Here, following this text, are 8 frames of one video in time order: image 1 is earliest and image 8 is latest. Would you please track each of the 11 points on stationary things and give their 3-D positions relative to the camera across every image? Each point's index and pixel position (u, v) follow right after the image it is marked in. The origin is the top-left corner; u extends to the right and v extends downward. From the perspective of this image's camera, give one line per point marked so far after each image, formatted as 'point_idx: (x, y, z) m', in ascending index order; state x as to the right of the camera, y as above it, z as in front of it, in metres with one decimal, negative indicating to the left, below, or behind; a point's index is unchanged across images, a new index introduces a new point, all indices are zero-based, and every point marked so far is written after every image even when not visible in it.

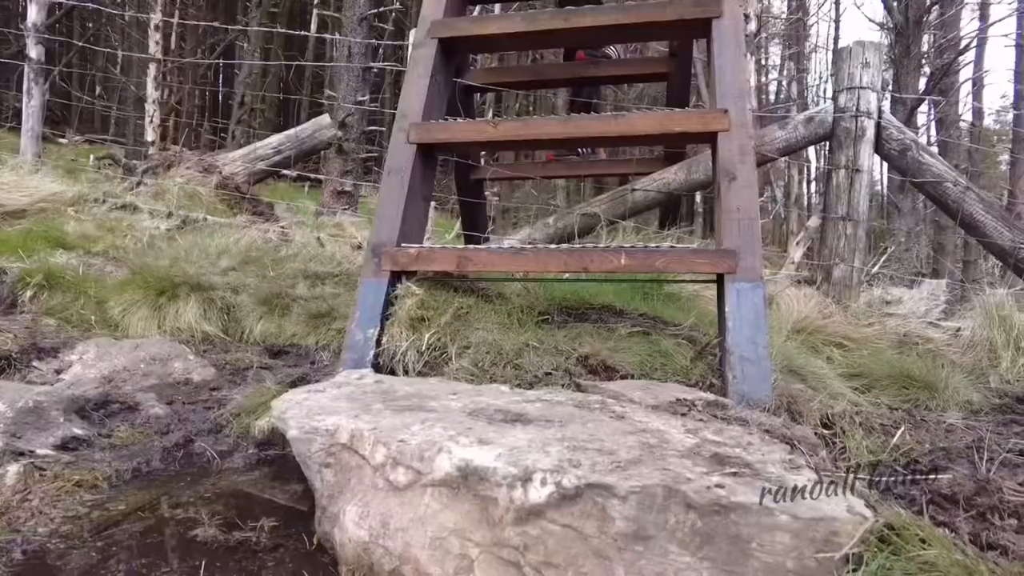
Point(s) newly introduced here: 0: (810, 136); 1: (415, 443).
0: (+1.6, +0.8, +3.7) m
1: (-0.2, -0.3, +1.4) m
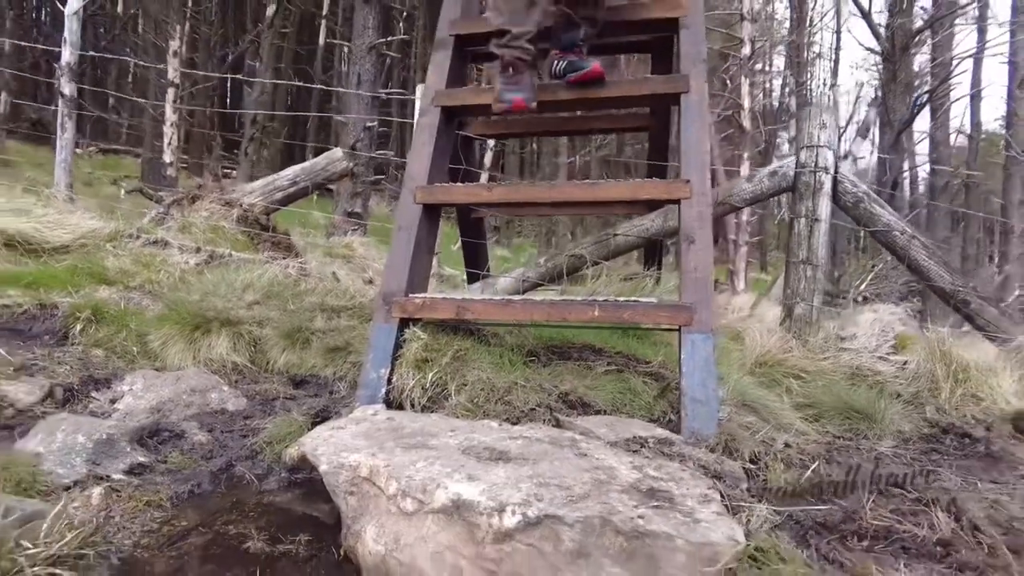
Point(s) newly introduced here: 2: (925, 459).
0: (+1.6, +0.6, +4.1) m
1: (-0.3, -0.5, +1.8) m
2: (+1.7, -0.7, +2.8) m
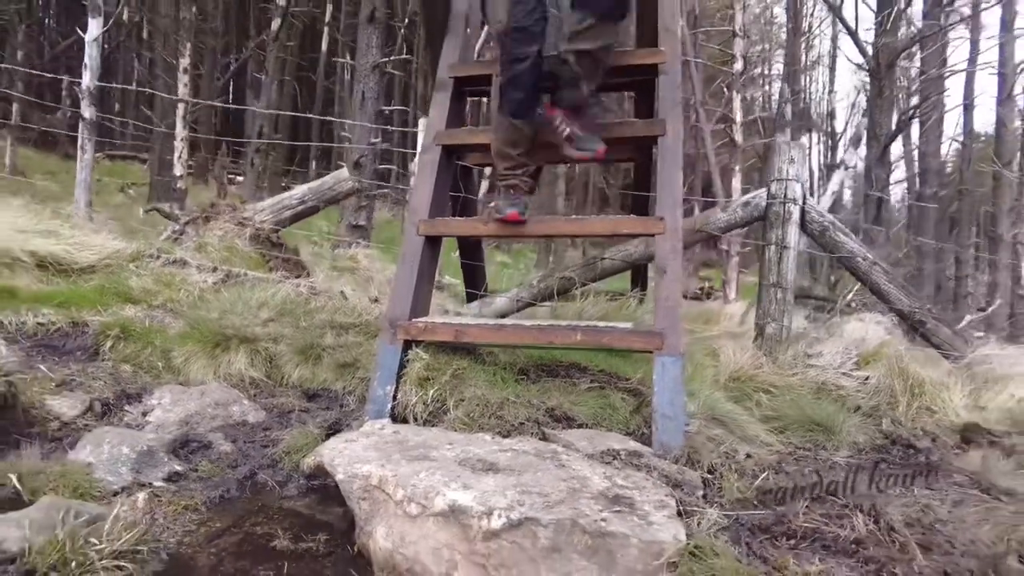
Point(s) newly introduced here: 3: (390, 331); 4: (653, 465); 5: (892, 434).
0: (+1.6, +0.5, +4.5) m
1: (-0.3, -0.6, +2.2) m
2: (+1.7, -0.9, +3.2) m
3: (-0.6, -0.2, +3.4) m
4: (+0.5, -0.7, +2.5) m
5: (+2.1, -0.8, +3.7) m
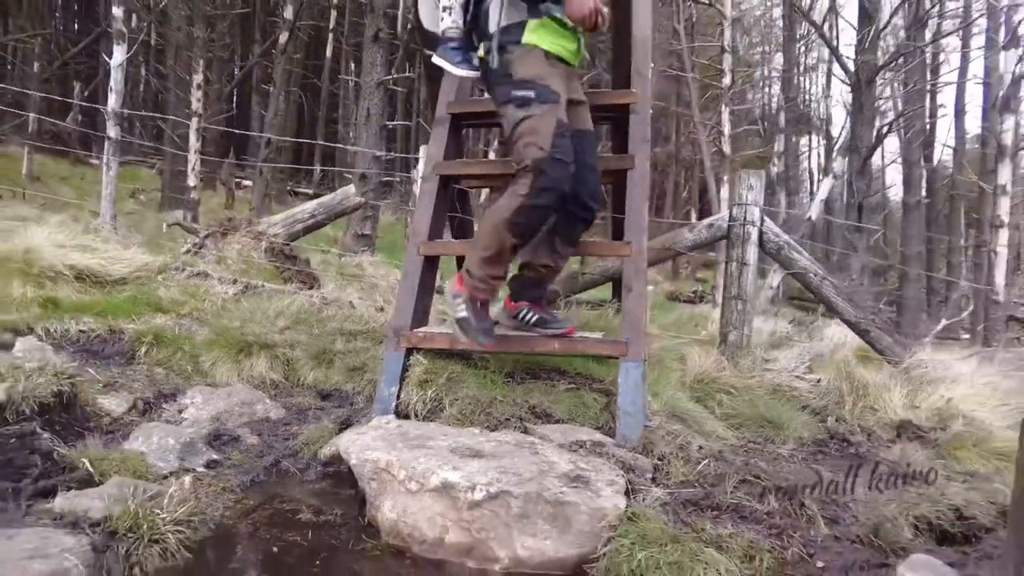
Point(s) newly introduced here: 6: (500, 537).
0: (+1.5, +0.4, +5.0) m
1: (-0.4, -0.7, +2.7) m
2: (+1.6, -0.9, +3.7) m
3: (-0.7, -0.3, +3.9) m
4: (+0.5, -0.8, +3.1) m
5: (+2.0, -0.9, +4.2) m
6: (0.0, -0.9, +2.5) m
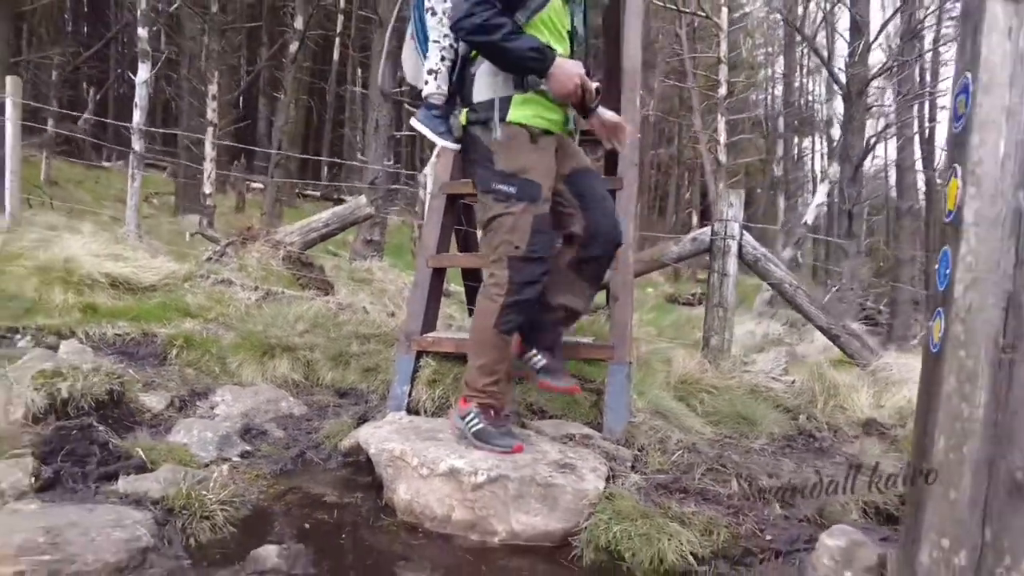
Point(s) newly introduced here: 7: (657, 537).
0: (+1.5, +0.3, +5.4) m
1: (-0.4, -0.8, +3.1) m
2: (+1.6, -1.0, +4.1) m
3: (-0.7, -0.4, +4.4) m
4: (+0.5, -0.8, +3.5) m
5: (+2.0, -1.0, +4.6) m
6: (-0.1, -1.0, +2.9) m
7: (+0.6, -1.0, +2.7) m
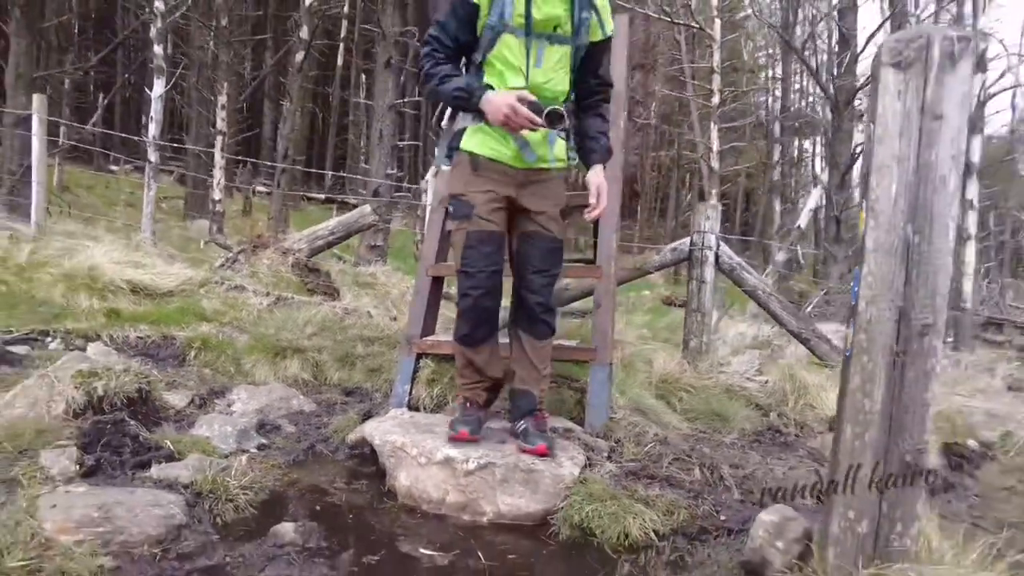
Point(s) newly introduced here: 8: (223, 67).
0: (+1.4, +0.3, +5.8) m
1: (-0.5, -0.8, +3.5) m
2: (+1.6, -1.1, +4.5) m
3: (-0.8, -0.4, +4.8) m
4: (+0.4, -0.9, +3.9) m
5: (+2.0, -1.0, +5.0) m
6: (-0.1, -1.0, +3.3) m
7: (+0.5, -1.1, +3.1) m
8: (-5.9, +4.5, +13.5) m
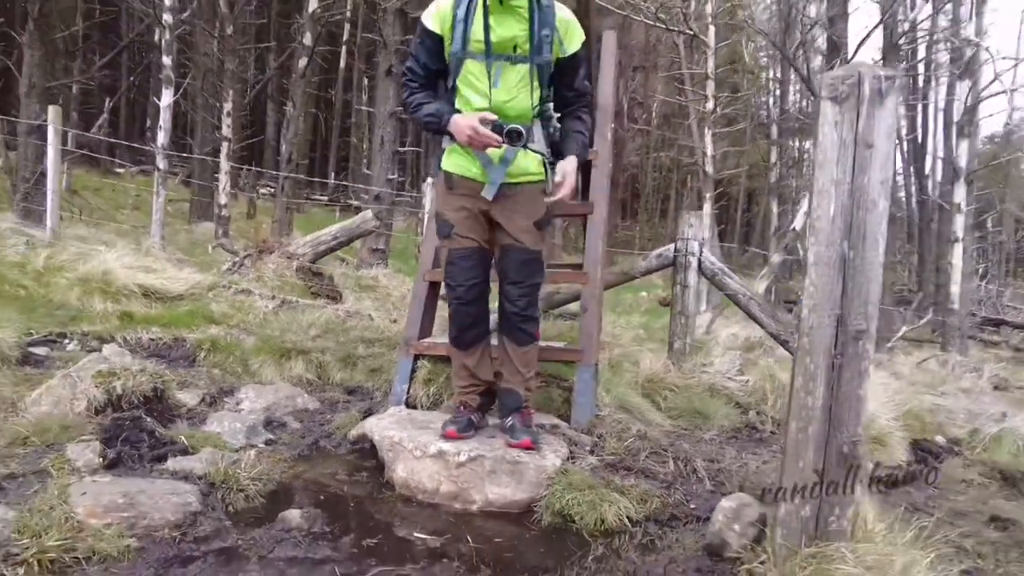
0: (+1.4, +0.2, +6.1) m
1: (-0.5, -0.9, +3.8) m
2: (+1.5, -1.1, +4.8) m
3: (-0.8, -0.5, +5.1) m
4: (+0.3, -0.9, +4.2) m
5: (+1.9, -1.0, +5.3) m
6: (-0.2, -1.1, +3.6) m
7: (+0.5, -1.1, +3.4) m
8: (-5.9, +4.5, +13.8) m
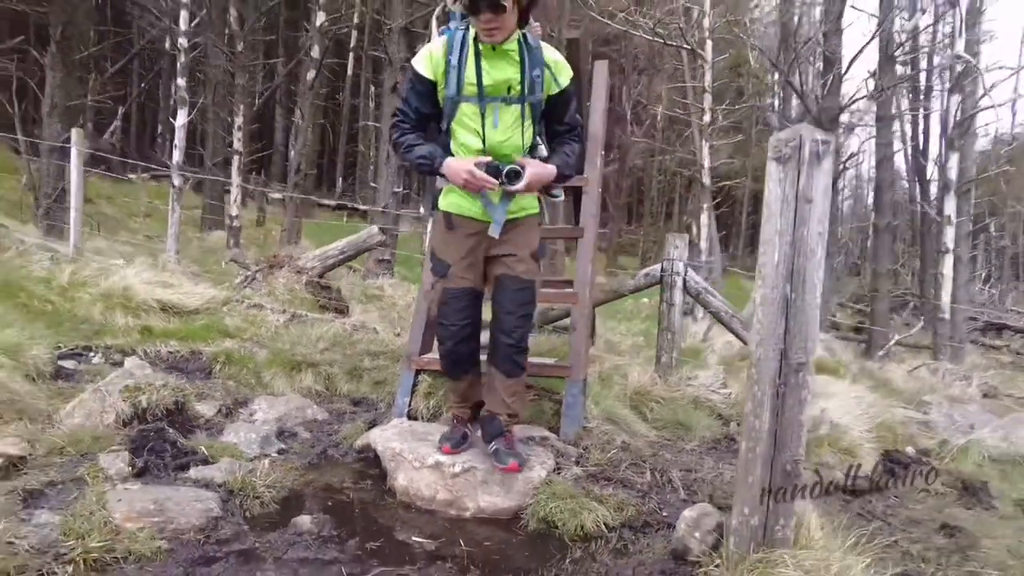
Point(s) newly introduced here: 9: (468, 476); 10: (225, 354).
0: (+1.4, +0.1, +6.5) m
1: (-0.6, -1.0, +4.2) m
2: (+1.5, -1.3, +5.1) m
3: (-0.9, -0.6, +5.5) m
4: (+0.3, -1.1, +4.6) m
5: (+1.9, -1.2, +5.6) m
6: (-0.2, -1.2, +4.0) m
7: (+0.4, -1.3, +3.8) m
8: (-5.9, +4.3, +14.3) m
9: (-0.3, -1.1, +4.0) m
10: (-2.8, -0.7, +6.5) m
